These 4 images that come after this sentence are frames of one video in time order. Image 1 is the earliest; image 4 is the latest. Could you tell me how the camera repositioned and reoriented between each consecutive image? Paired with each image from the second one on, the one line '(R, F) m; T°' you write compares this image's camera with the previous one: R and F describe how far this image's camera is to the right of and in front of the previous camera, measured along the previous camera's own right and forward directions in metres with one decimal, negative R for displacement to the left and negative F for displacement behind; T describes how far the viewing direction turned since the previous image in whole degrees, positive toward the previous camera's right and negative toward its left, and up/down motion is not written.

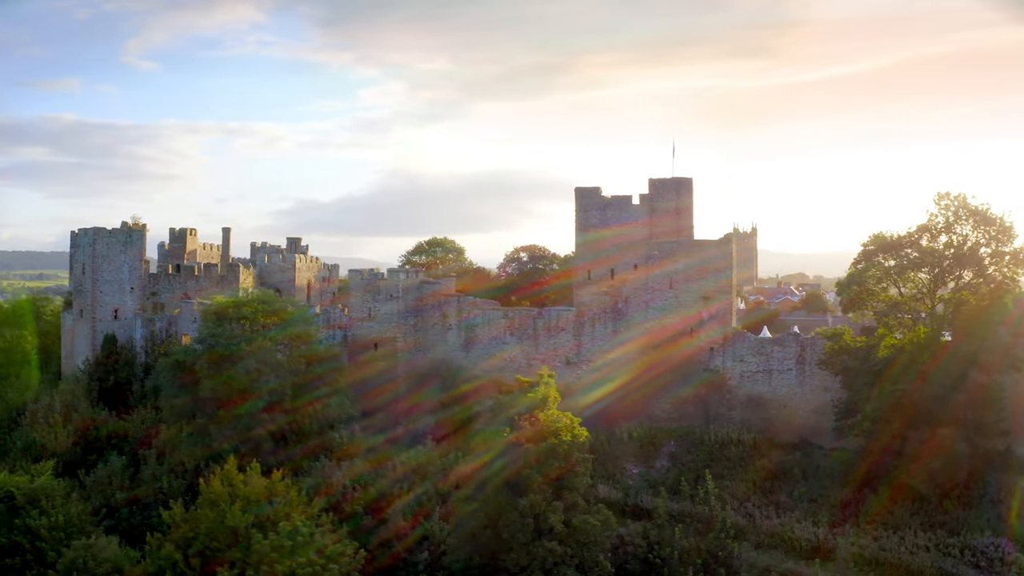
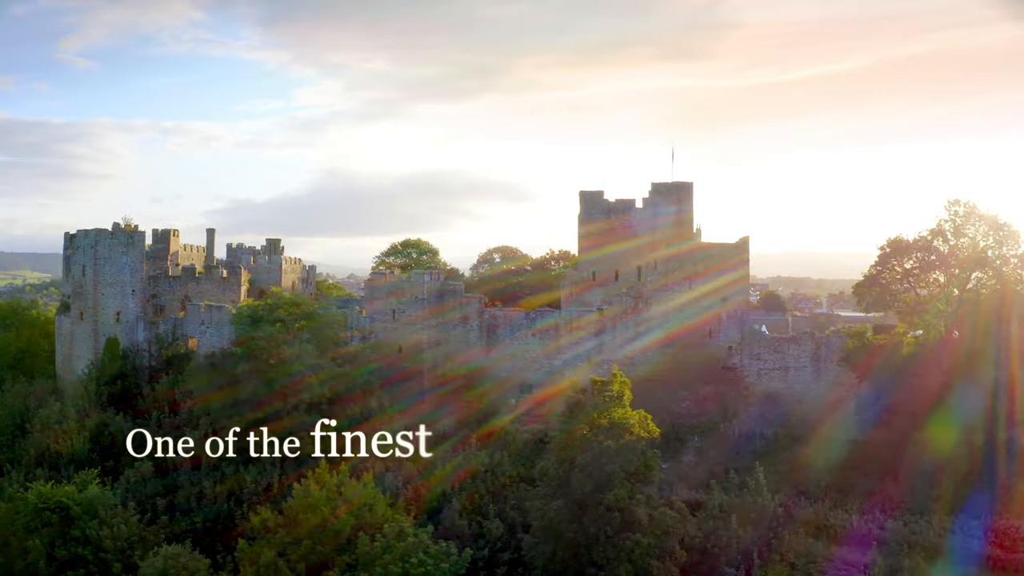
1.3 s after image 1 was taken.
(-2.2, -0.2) m; +4°
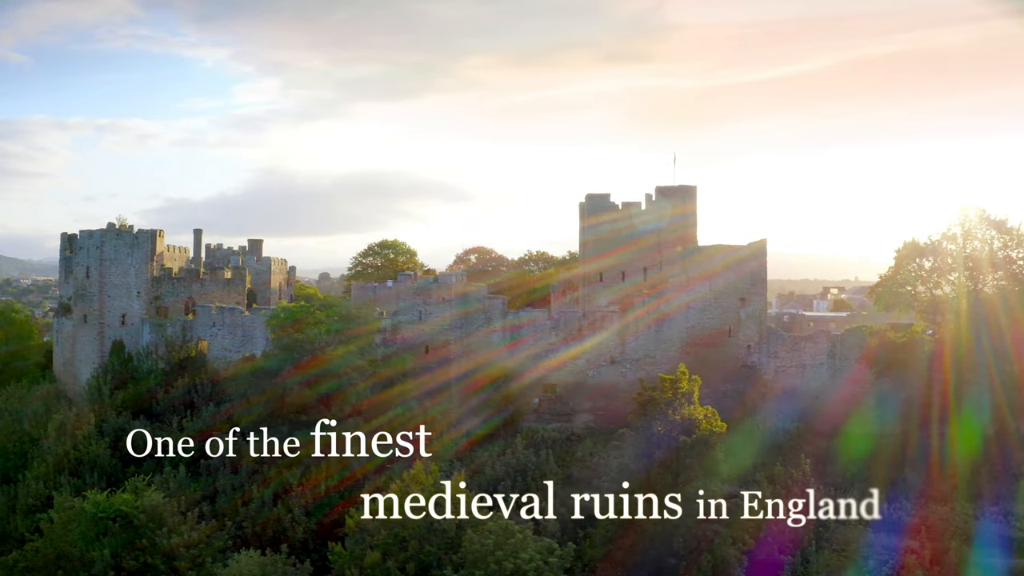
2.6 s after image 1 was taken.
(-2.2, -0.1) m; +4°
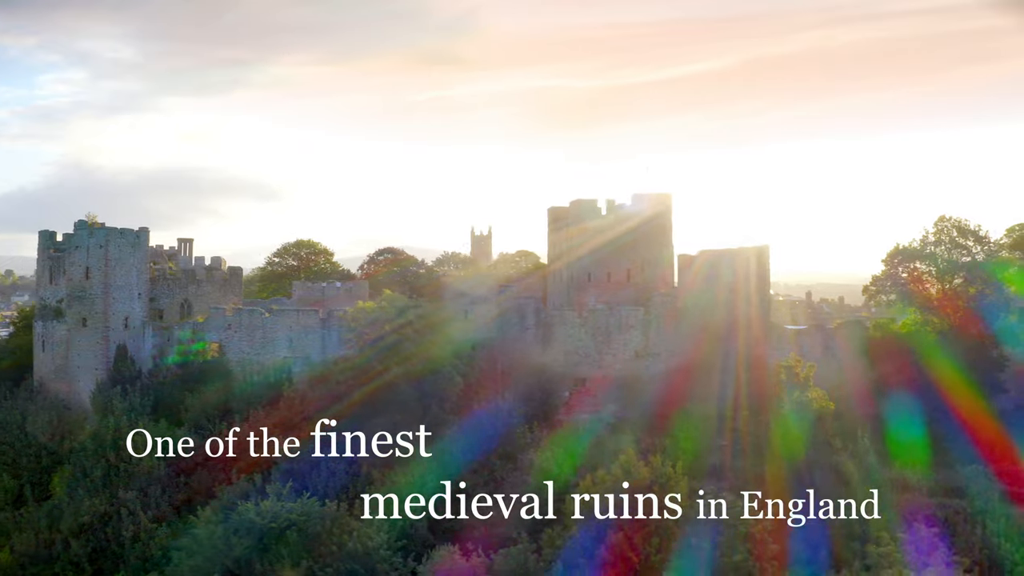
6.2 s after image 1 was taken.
(-6.0, -0.4) m; +11°
